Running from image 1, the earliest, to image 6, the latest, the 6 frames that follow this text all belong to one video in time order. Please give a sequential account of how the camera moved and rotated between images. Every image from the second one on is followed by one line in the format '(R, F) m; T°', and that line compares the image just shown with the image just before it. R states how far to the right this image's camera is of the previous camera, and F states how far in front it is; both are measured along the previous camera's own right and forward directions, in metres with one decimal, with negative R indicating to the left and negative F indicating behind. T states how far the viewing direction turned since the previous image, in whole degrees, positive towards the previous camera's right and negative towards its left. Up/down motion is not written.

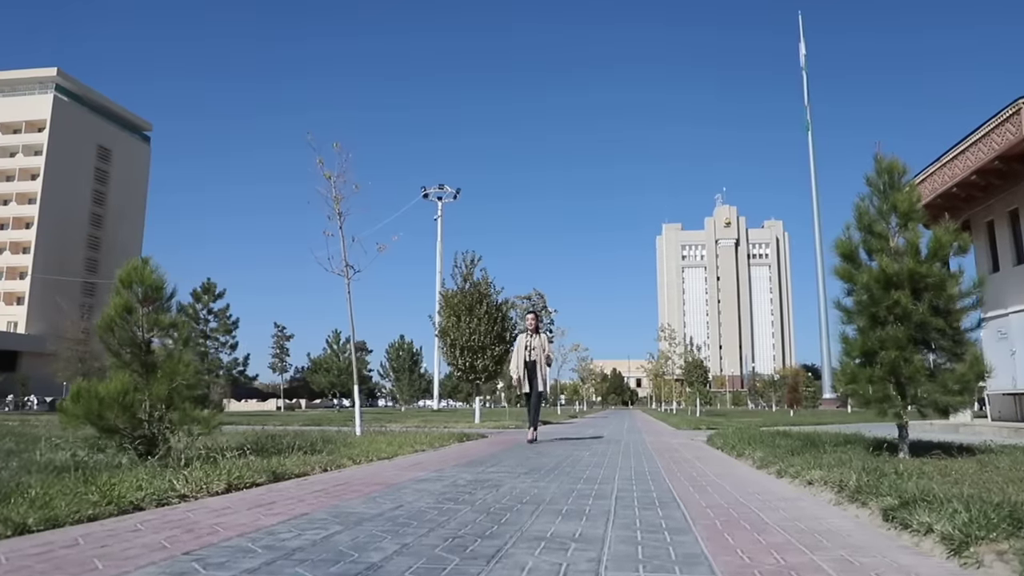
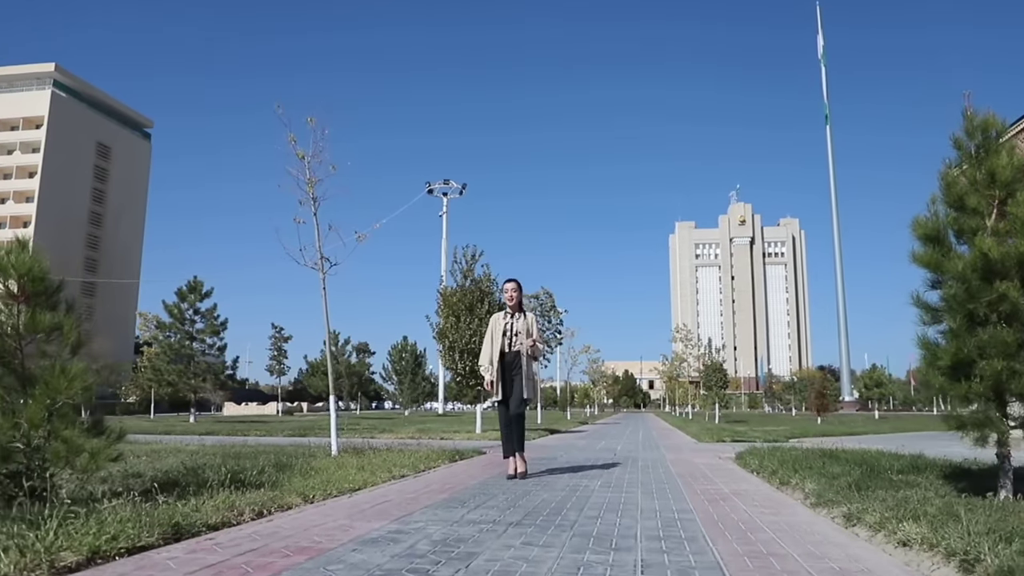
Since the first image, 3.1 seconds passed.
(+0.2, +2.2) m; -1°
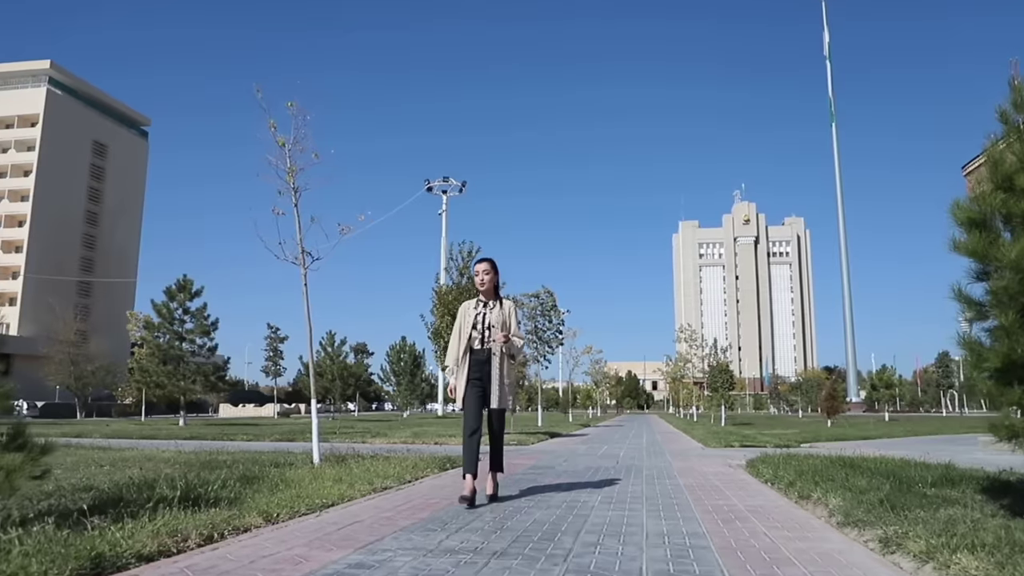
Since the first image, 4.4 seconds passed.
(+0.1, +0.9) m; 0°
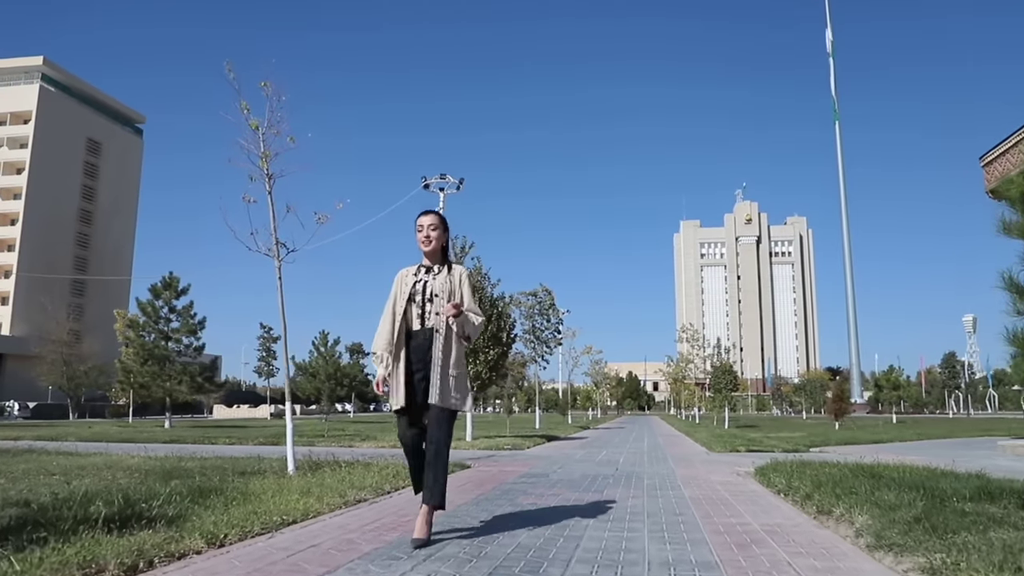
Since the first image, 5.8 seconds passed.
(+0.2, +1.0) m; 0°
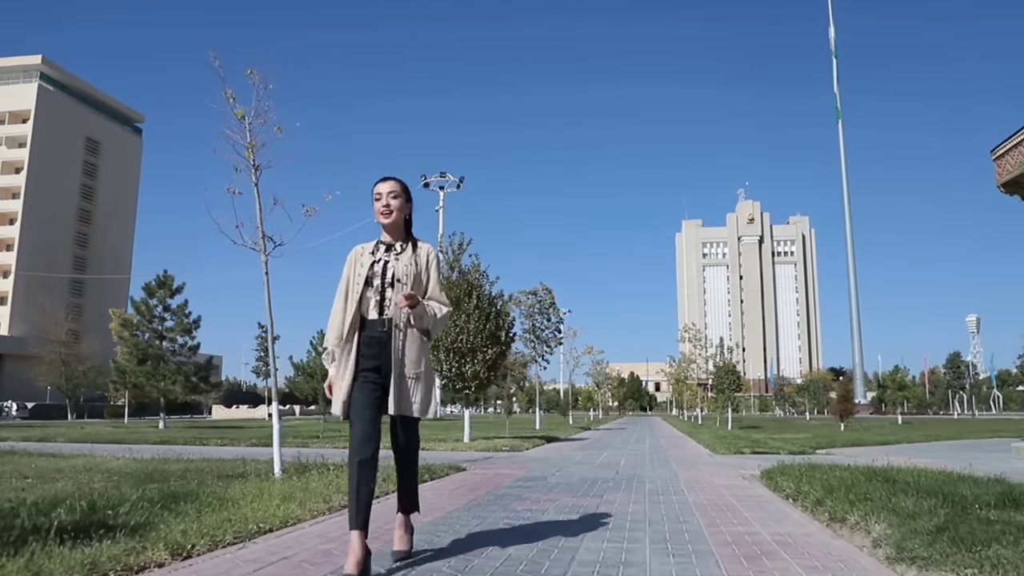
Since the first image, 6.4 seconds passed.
(+0.1, +0.5) m; 0°
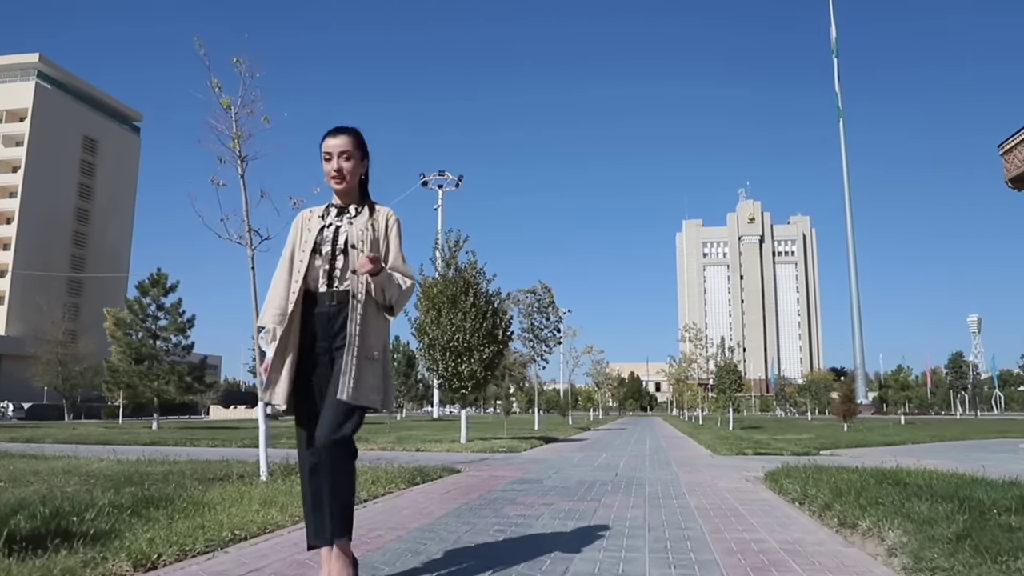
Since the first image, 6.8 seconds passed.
(+0.1, +0.4) m; 0°
